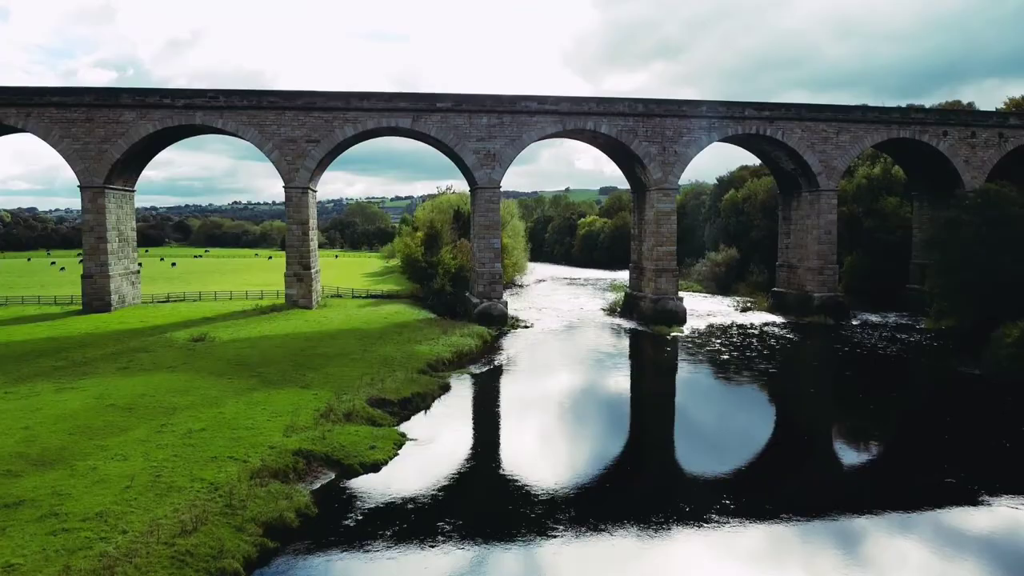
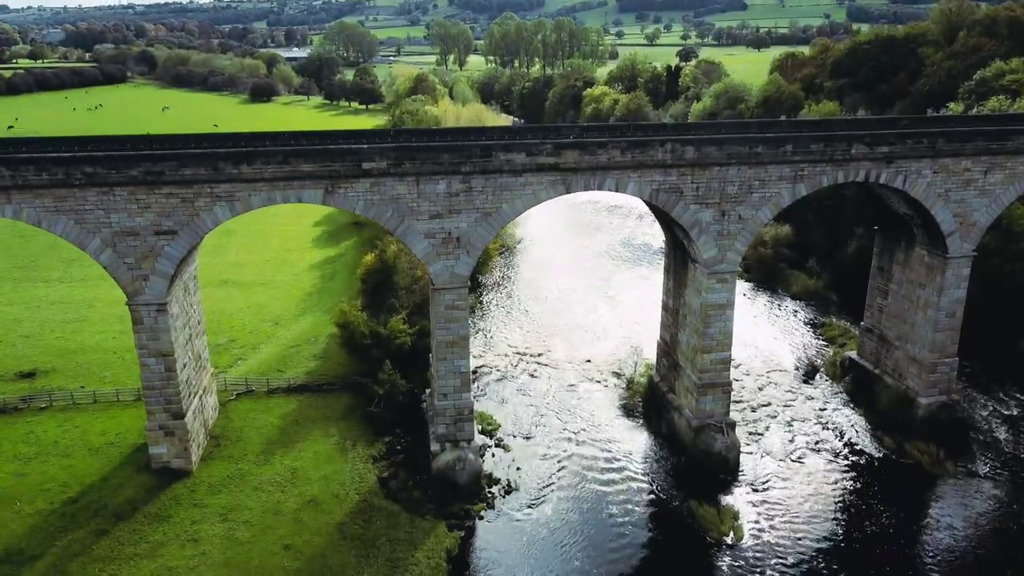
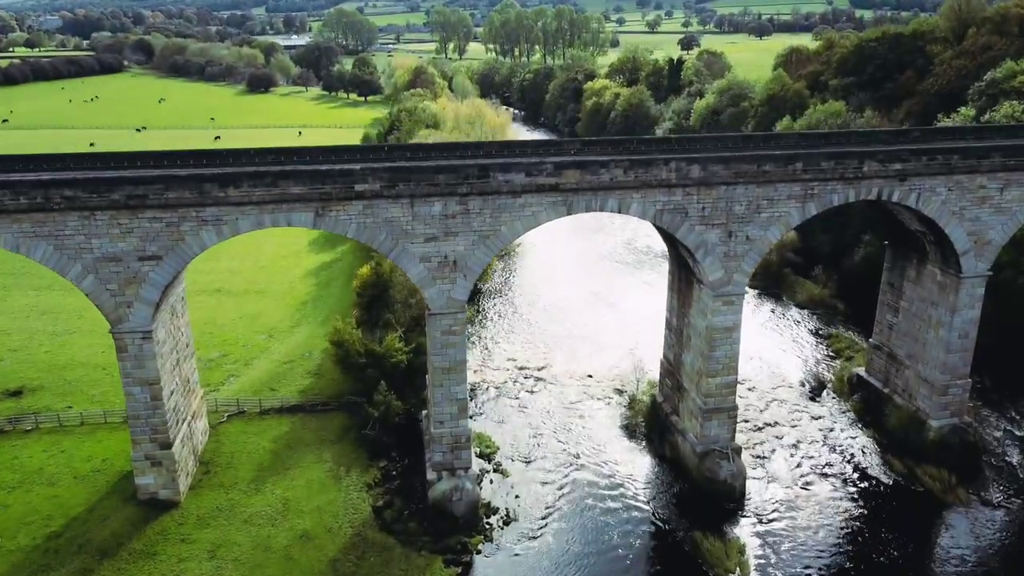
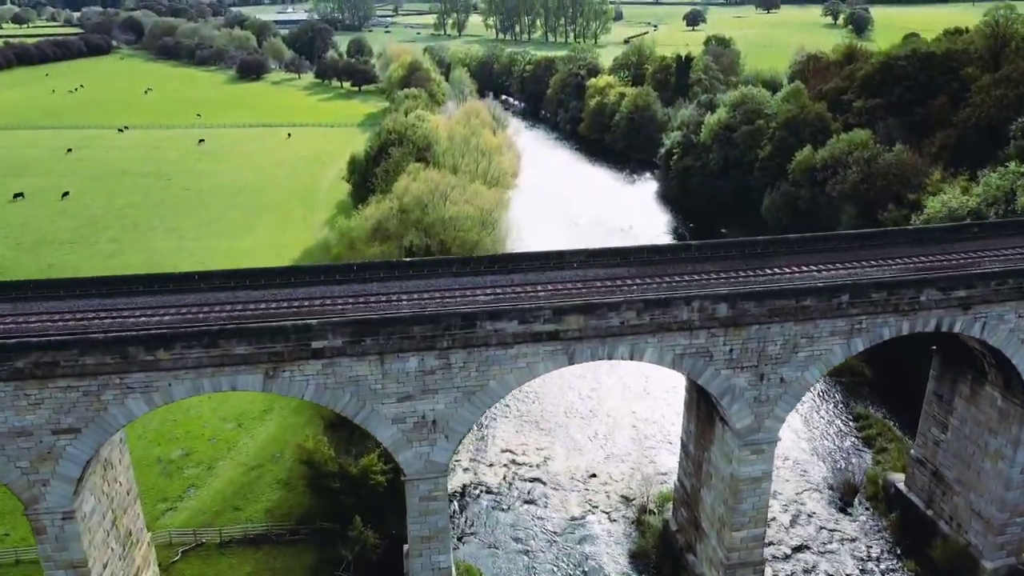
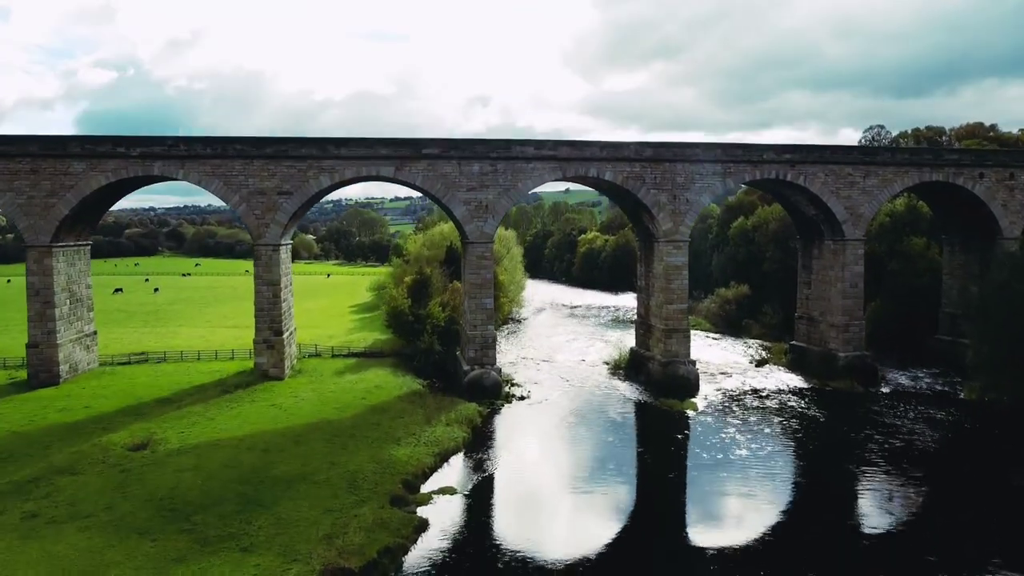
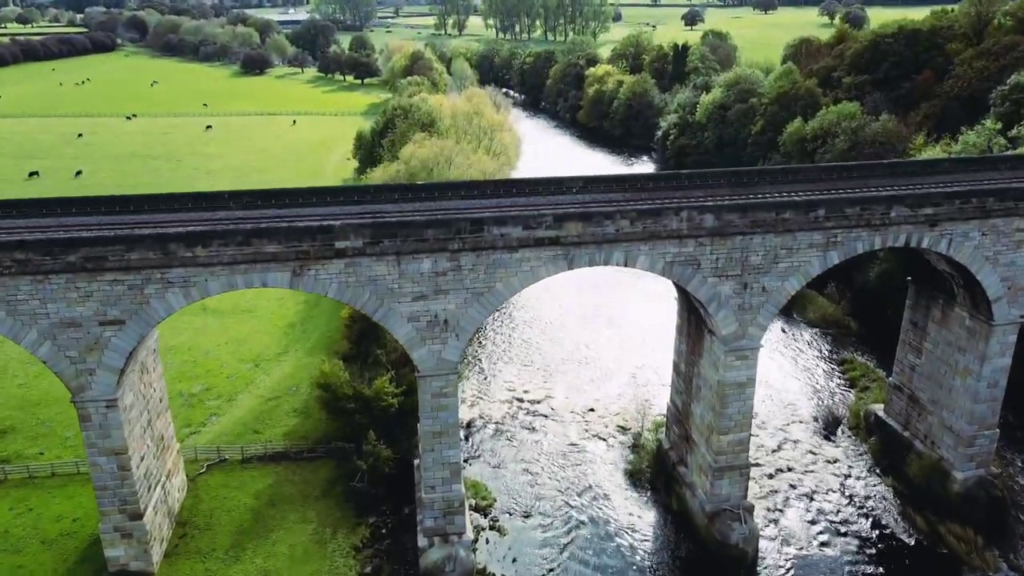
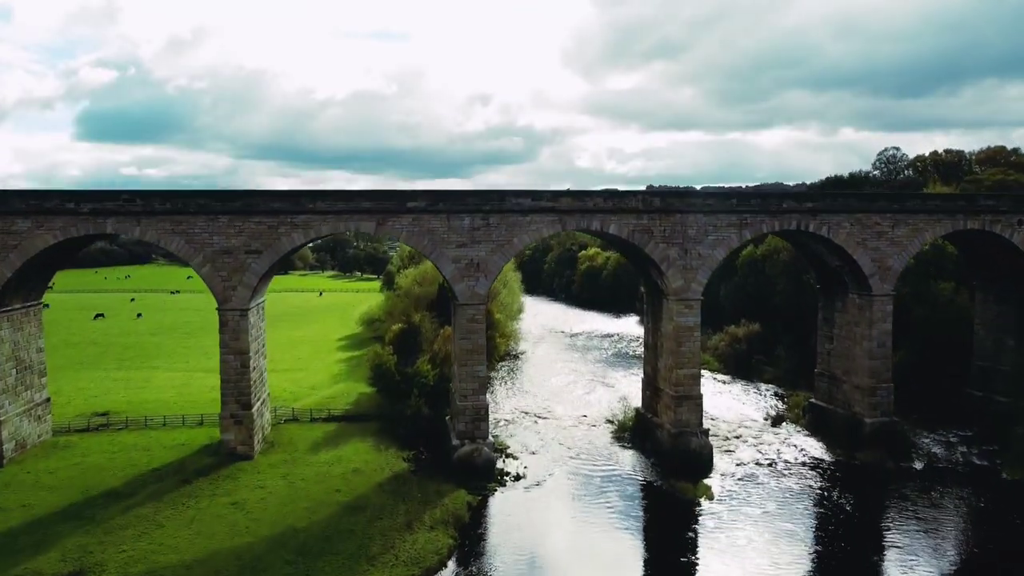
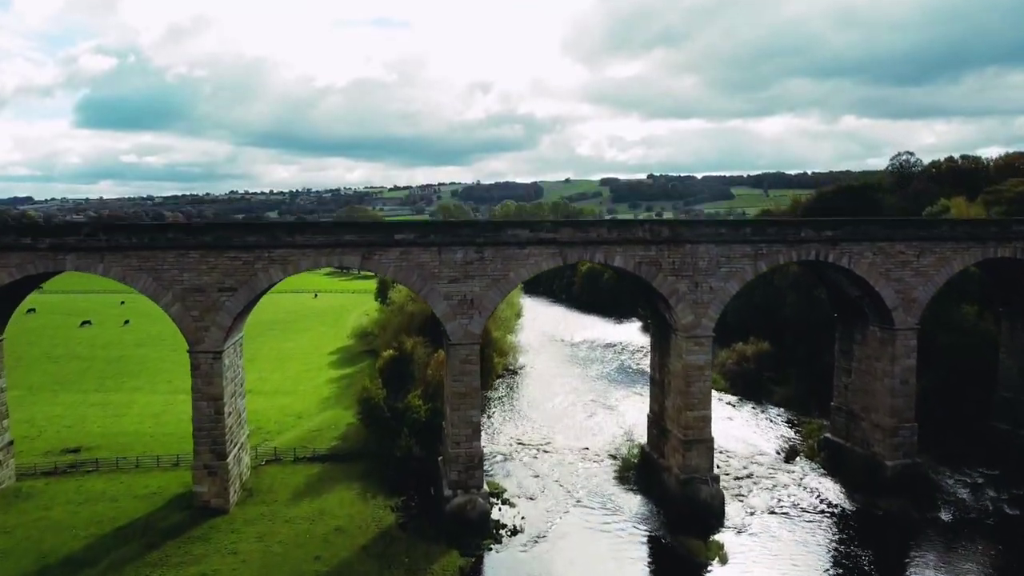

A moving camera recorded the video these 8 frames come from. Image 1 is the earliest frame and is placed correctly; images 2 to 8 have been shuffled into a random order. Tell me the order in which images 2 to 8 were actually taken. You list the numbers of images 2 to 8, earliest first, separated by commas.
5, 7, 8, 2, 3, 6, 4
